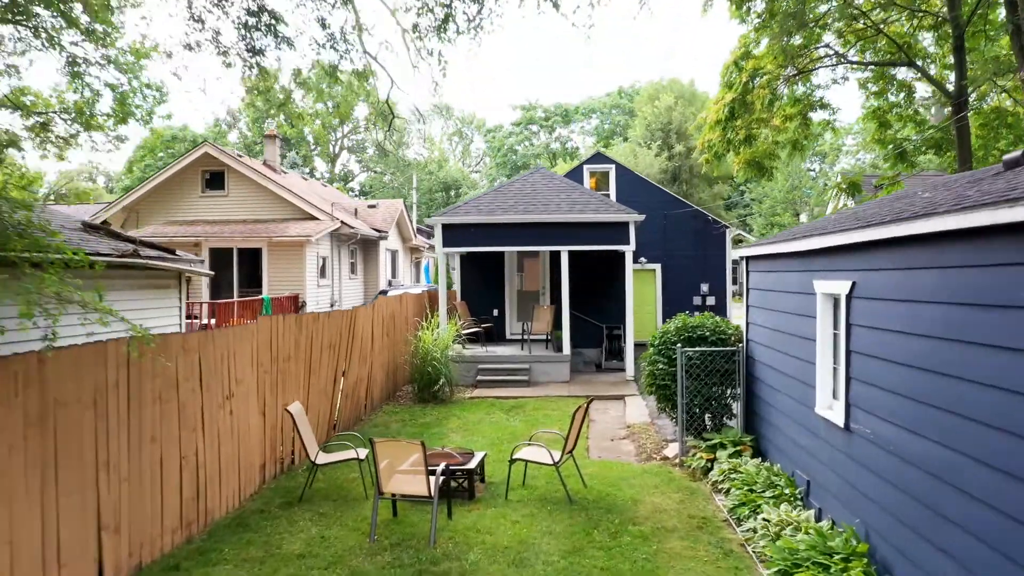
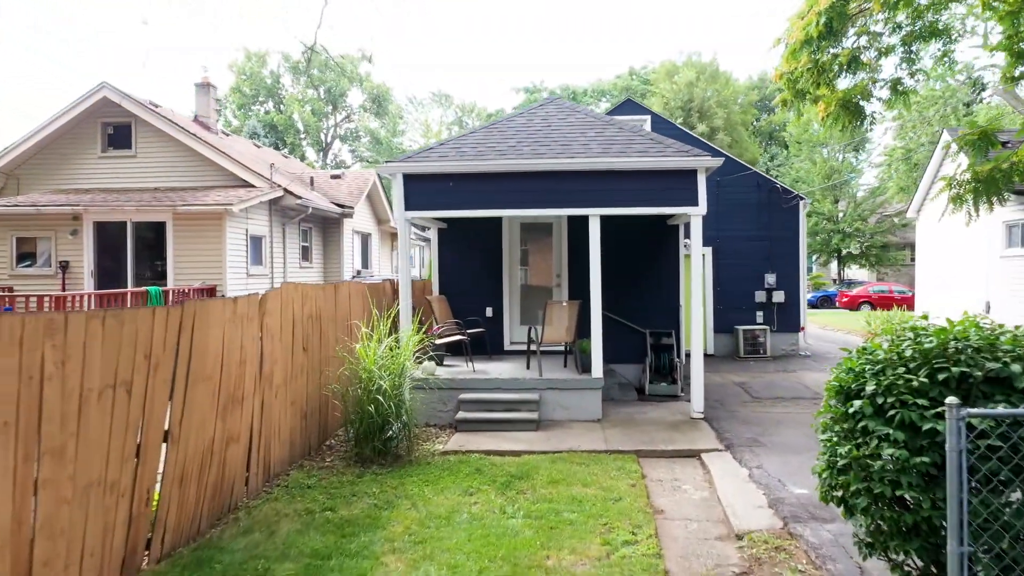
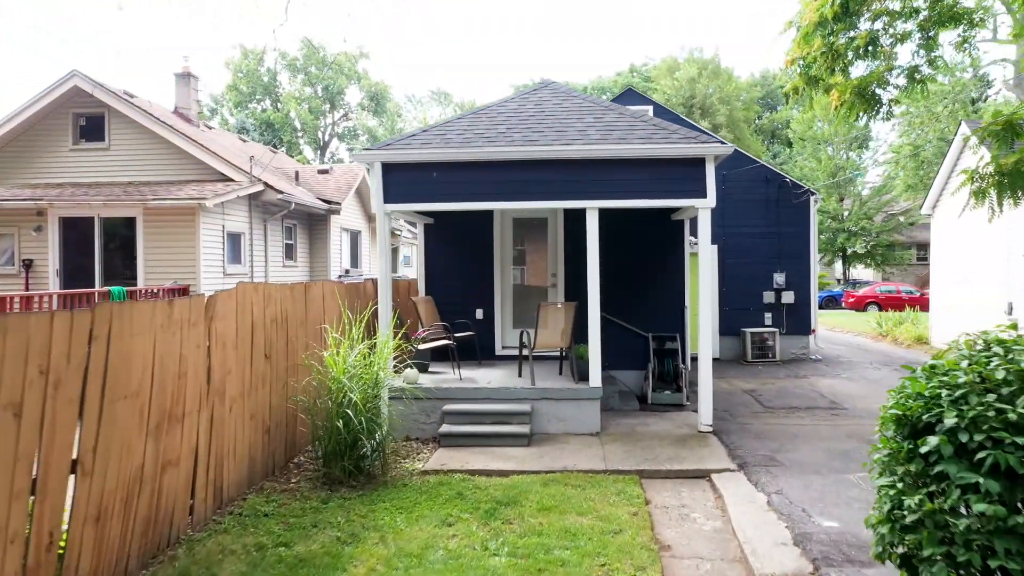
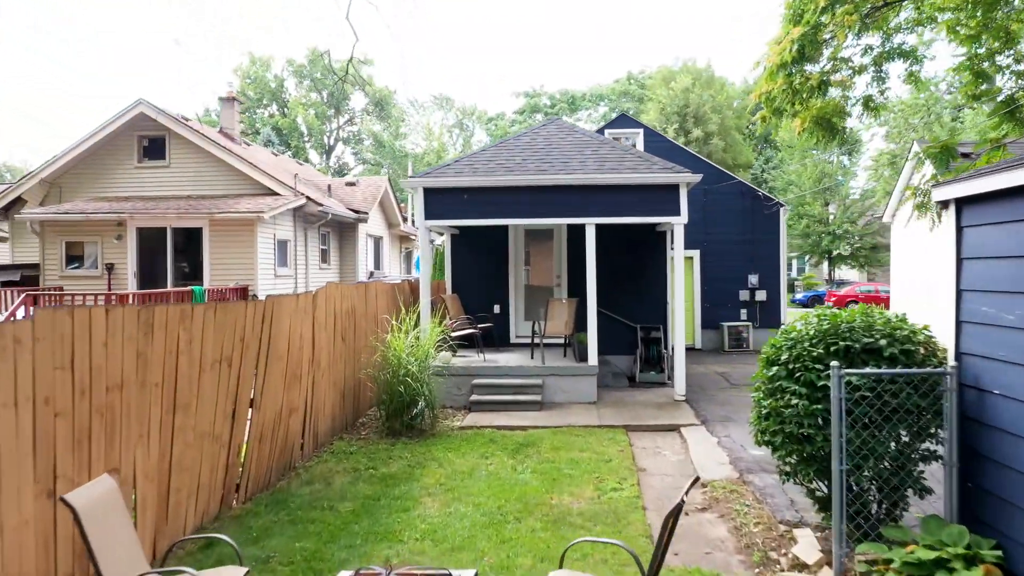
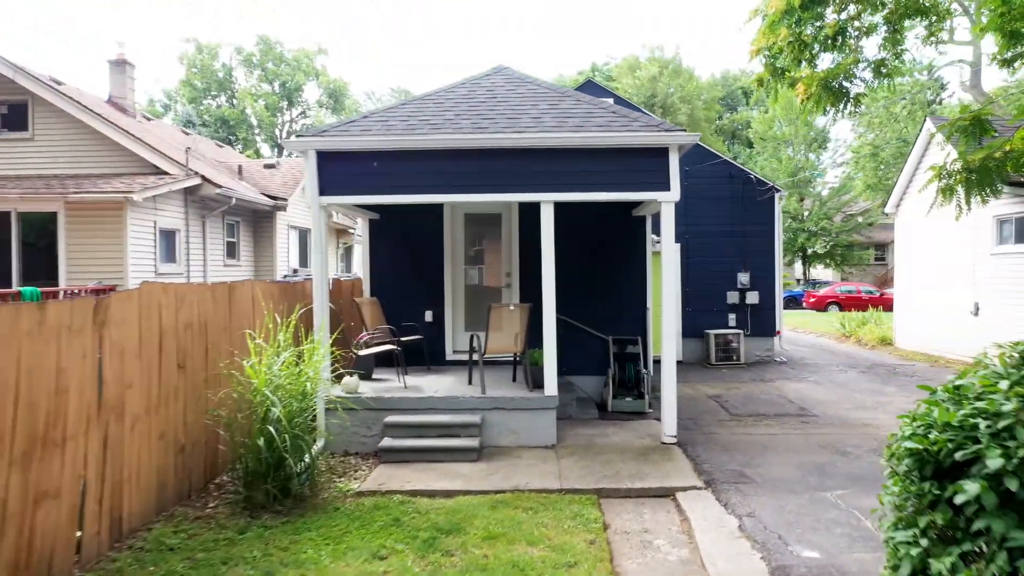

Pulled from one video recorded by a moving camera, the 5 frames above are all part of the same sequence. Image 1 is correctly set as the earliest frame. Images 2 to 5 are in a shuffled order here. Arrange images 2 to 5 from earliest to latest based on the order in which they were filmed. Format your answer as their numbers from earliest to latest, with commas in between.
4, 2, 3, 5
